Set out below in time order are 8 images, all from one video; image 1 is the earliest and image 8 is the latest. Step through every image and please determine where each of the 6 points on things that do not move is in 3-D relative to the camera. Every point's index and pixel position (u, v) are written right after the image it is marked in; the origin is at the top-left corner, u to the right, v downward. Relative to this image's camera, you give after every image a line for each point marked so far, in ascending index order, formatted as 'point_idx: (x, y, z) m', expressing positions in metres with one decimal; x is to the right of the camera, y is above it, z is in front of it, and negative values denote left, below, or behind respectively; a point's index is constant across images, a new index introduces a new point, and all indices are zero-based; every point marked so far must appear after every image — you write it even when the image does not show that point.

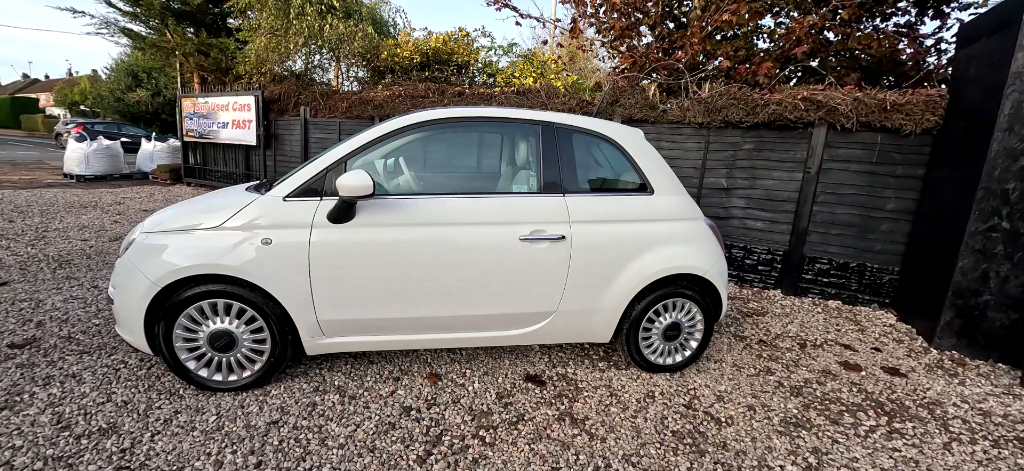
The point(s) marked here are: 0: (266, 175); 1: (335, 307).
0: (-4.3, +1.1, +7.4) m
1: (-1.0, -0.4, +2.2) m
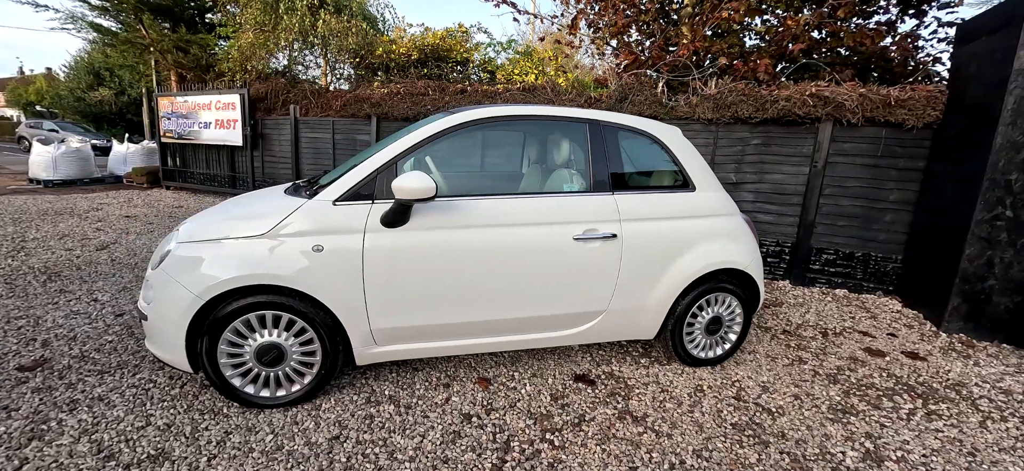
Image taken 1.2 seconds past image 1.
0: (-4.4, +1.0, +7.1) m
1: (-0.6, -0.4, +2.2) m
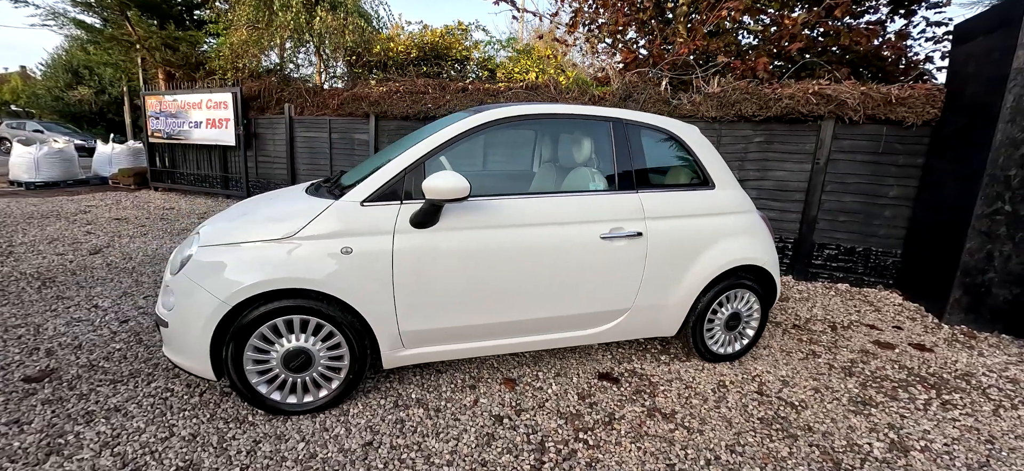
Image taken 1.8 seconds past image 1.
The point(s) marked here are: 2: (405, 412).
0: (-4.4, +1.0, +7.0) m
1: (-0.5, -0.4, +2.1) m
2: (-0.6, -0.9, +2.2) m
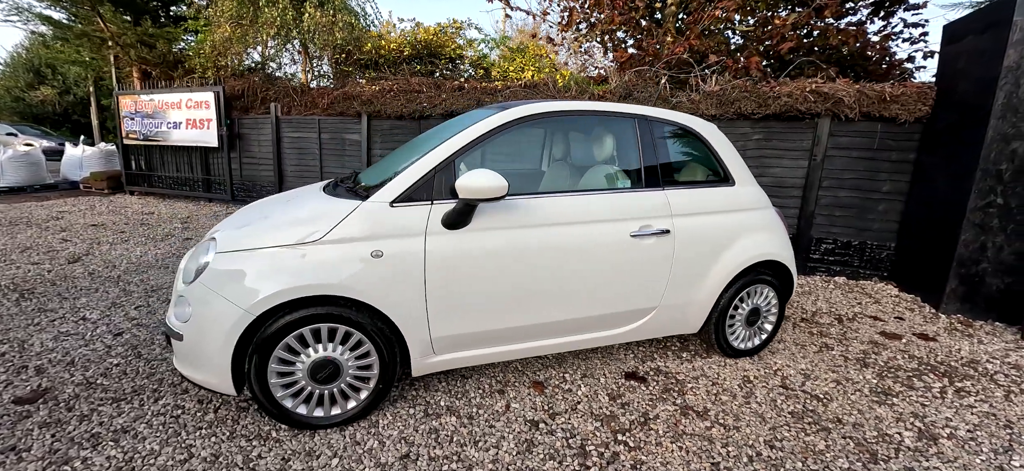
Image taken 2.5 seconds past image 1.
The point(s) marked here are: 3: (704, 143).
0: (-4.5, +0.9, +6.7) m
1: (-0.3, -0.4, +2.1) m
2: (-0.4, -0.9, +2.1) m
3: (+1.2, +0.6, +2.7) m
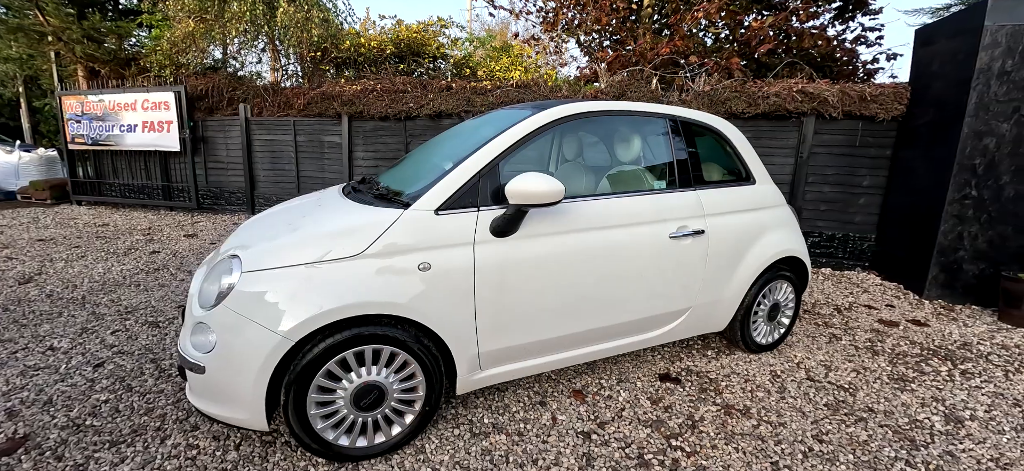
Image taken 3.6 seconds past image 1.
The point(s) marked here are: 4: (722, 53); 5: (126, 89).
0: (-4.7, +0.7, +6.2) m
1: (-0.1, -0.5, +2.0) m
2: (-0.1, -1.0, +2.0) m
3: (+1.4, +0.6, +2.7) m
4: (+2.9, +2.5, +5.8) m
5: (-5.5, +2.1, +6.0) m
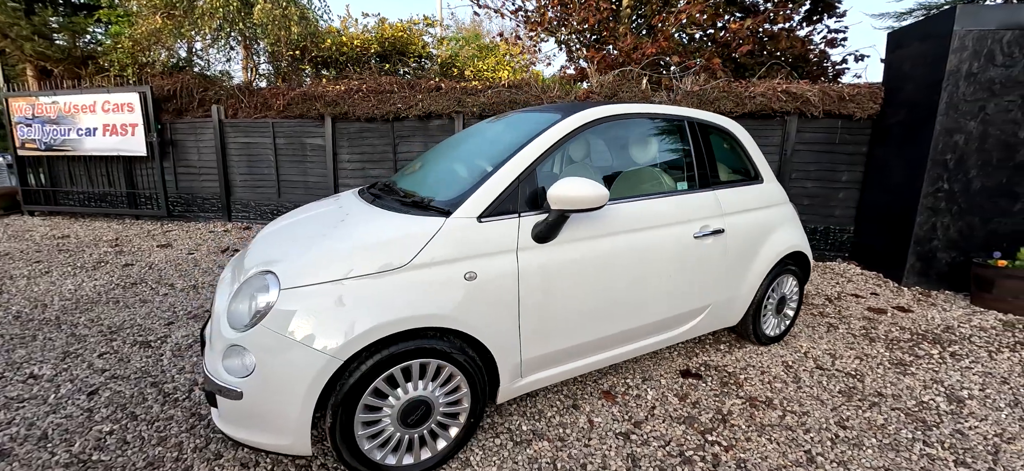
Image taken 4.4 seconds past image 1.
0: (-4.8, +0.6, +5.8) m
1: (+0.1, -0.5, +1.9) m
2: (+0.1, -1.0, +2.0) m
3: (+1.5, +0.6, +2.8) m
4: (+2.7, +2.6, +6.0) m
5: (-5.7, +1.9, +5.5) m
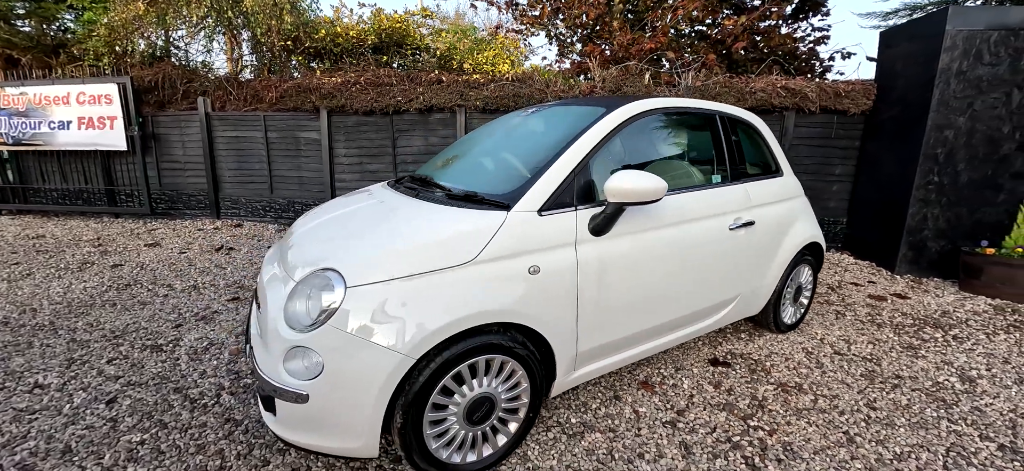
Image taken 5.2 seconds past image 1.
0: (-4.8, +0.6, +5.5) m
1: (+0.4, -0.4, +1.9) m
2: (+0.3, -1.0, +2.0) m
3: (+1.6, +0.7, +2.8) m
4: (+2.7, +2.7, +6.1) m
5: (-5.6, +1.9, +5.2) m
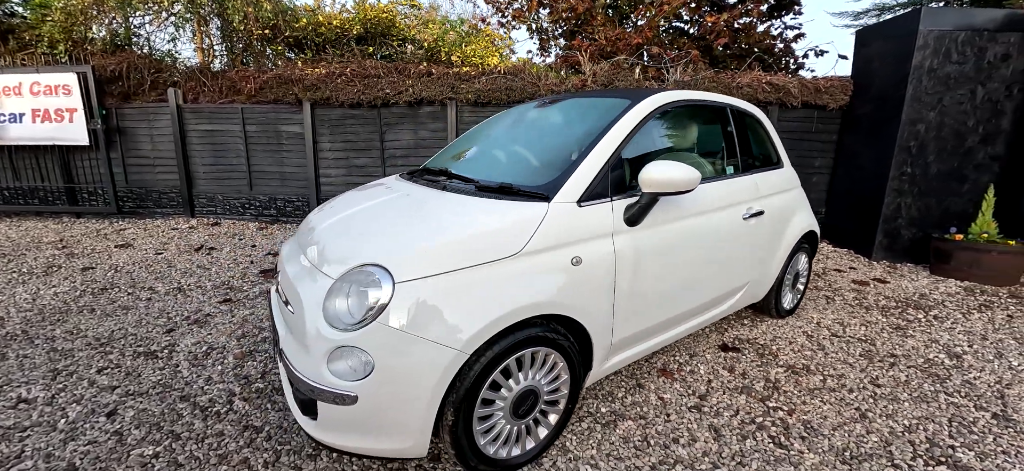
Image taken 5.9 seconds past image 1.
0: (-4.9, +0.6, +5.2) m
1: (+0.5, -0.4, +1.9) m
2: (+0.5, -0.9, +2.0) m
3: (+1.7, +0.7, +2.9) m
4: (+2.5, +2.8, +6.3) m
5: (-5.7, +1.9, +4.7) m
